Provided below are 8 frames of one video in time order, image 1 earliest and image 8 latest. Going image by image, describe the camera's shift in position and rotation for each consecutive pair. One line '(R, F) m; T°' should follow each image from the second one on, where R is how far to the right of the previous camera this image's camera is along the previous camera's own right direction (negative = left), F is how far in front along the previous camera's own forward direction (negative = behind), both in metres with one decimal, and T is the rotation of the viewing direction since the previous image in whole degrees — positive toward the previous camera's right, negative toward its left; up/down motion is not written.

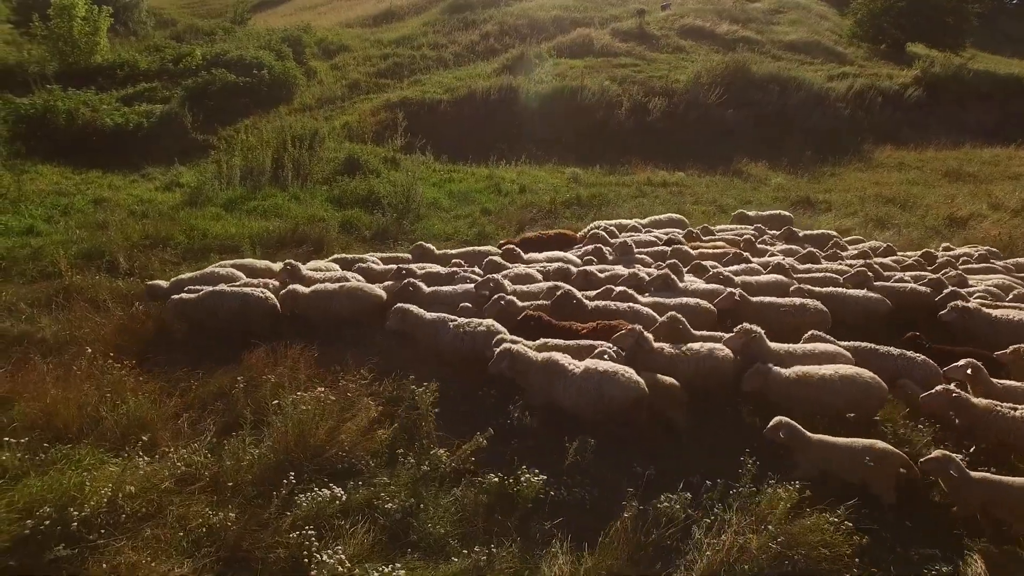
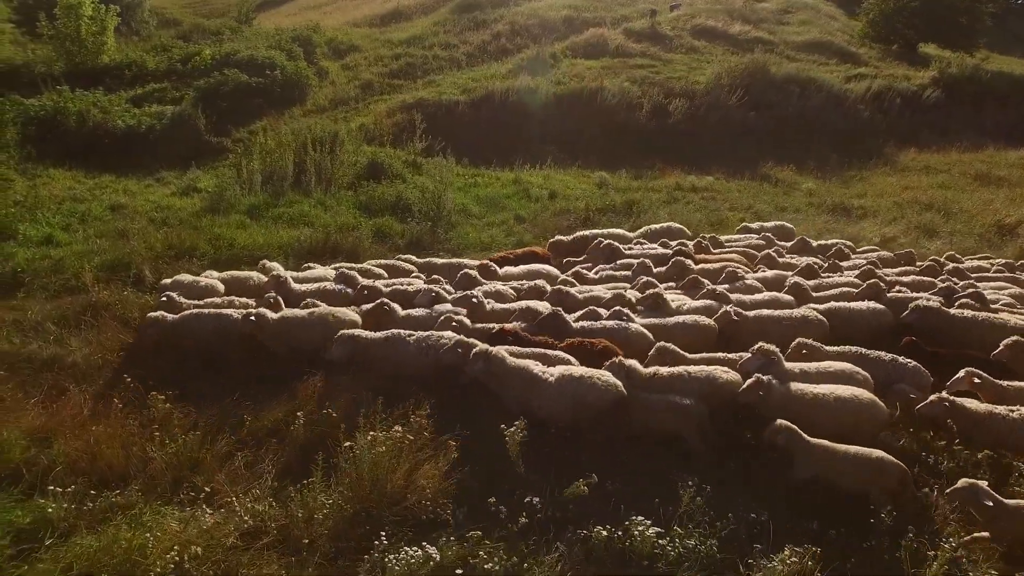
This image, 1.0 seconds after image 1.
(-0.6, +0.4) m; 0°
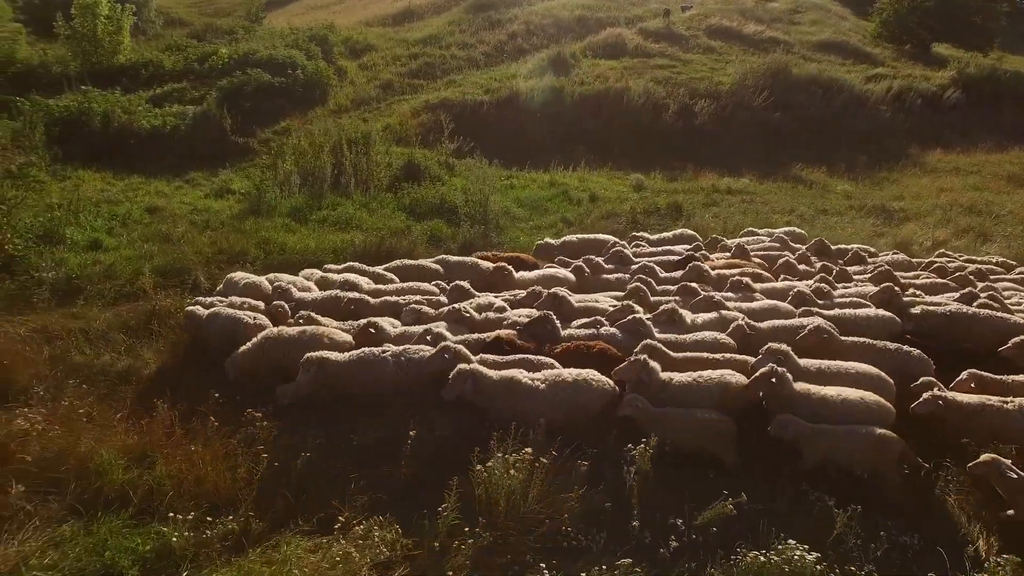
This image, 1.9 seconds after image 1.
(-0.9, +0.2) m; 0°
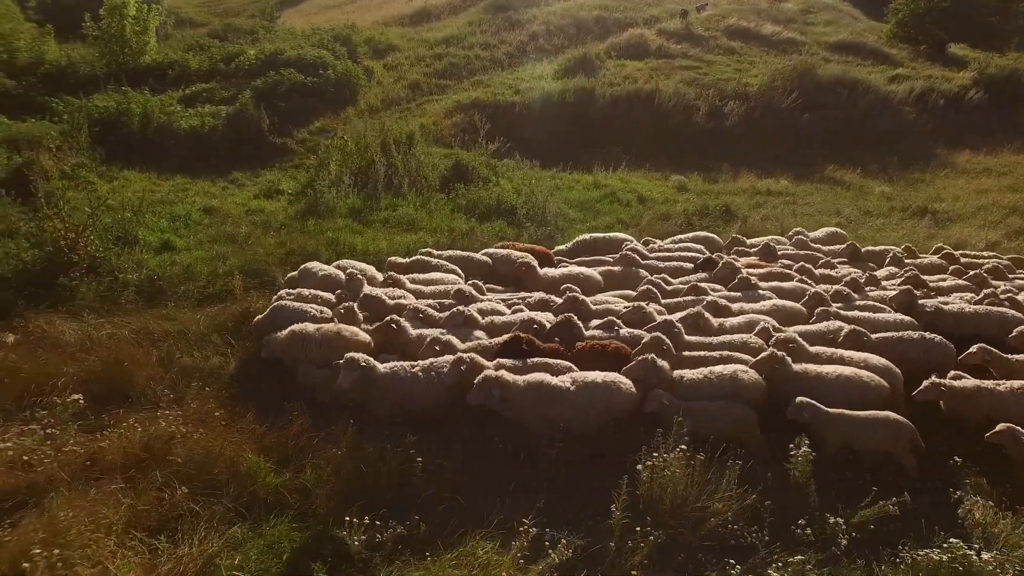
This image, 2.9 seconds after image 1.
(-1.0, 0.0) m; 0°
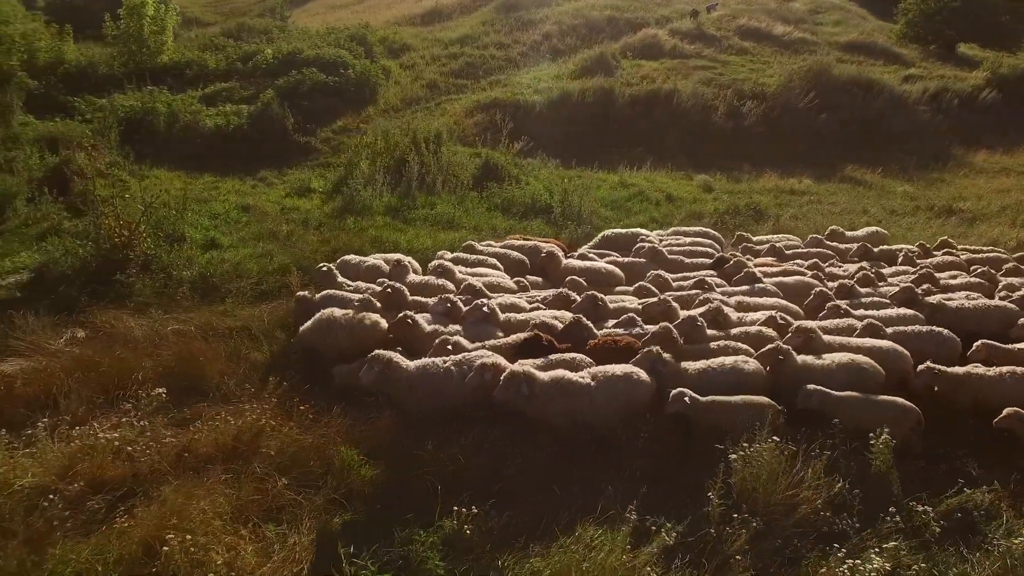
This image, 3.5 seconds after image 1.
(-0.6, -0.1) m; 0°
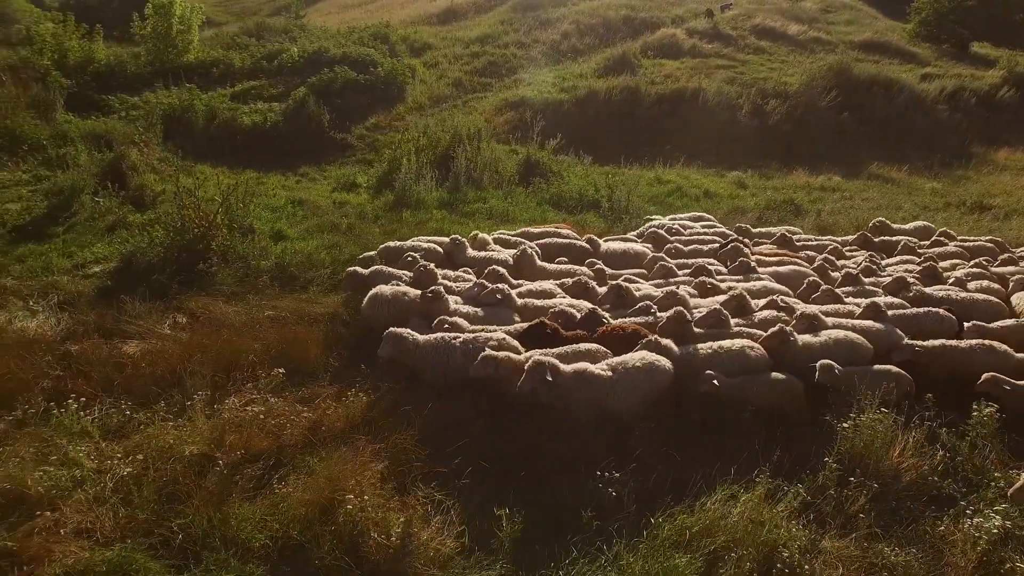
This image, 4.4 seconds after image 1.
(-0.9, -0.3) m; 0°
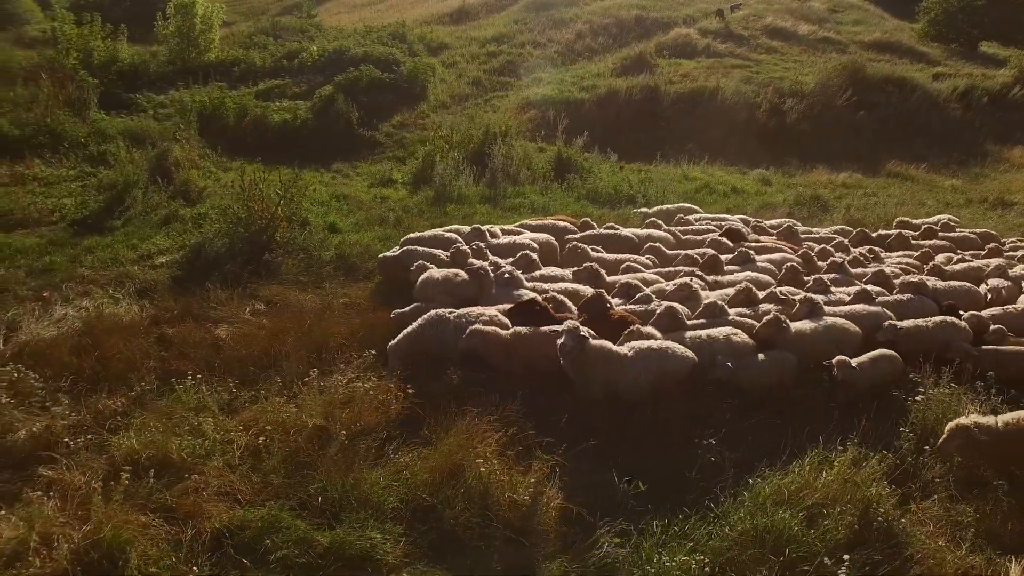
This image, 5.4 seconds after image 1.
(-0.7, -0.3) m; 0°
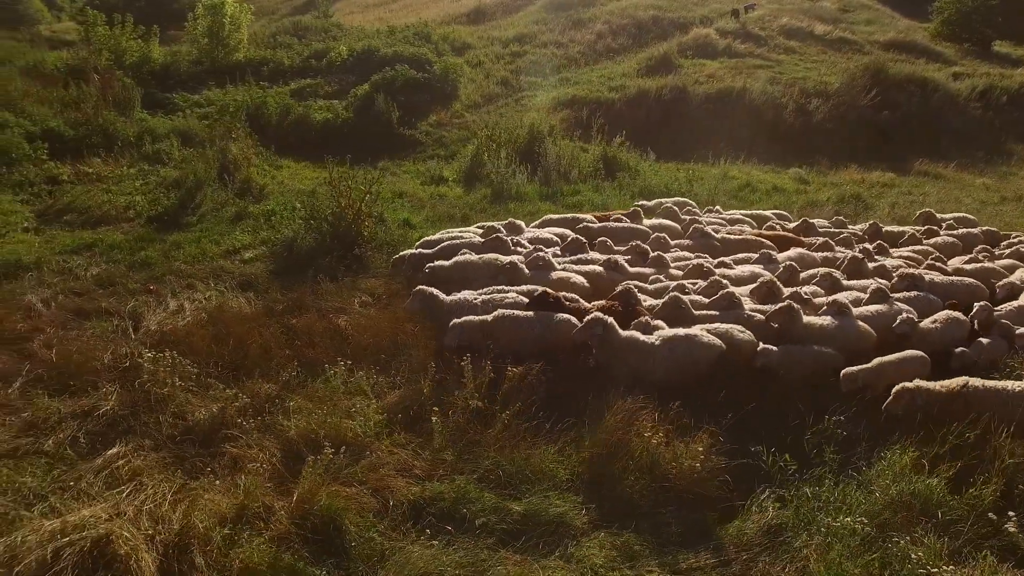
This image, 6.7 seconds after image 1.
(-1.1, -0.3) m; 0°
